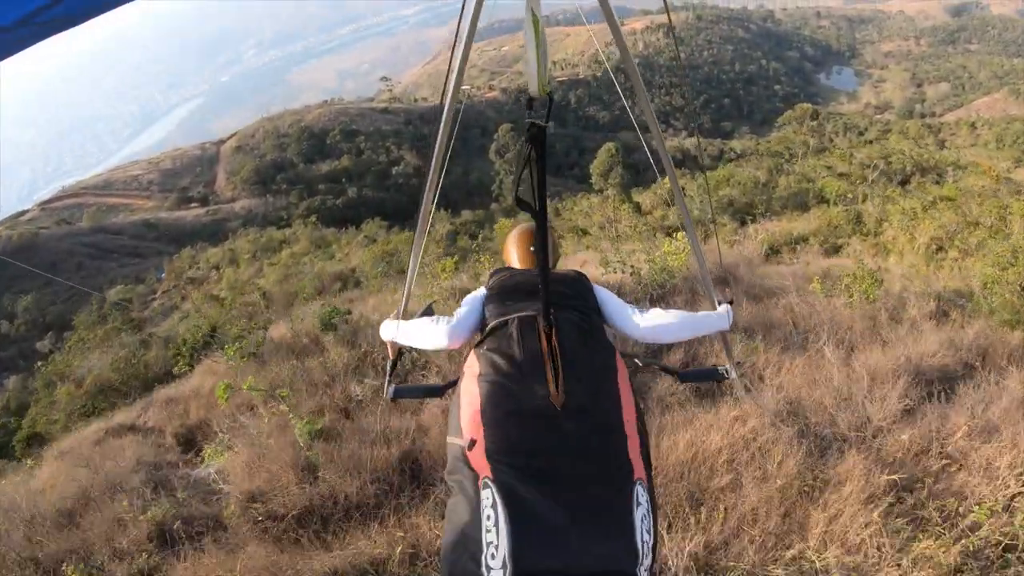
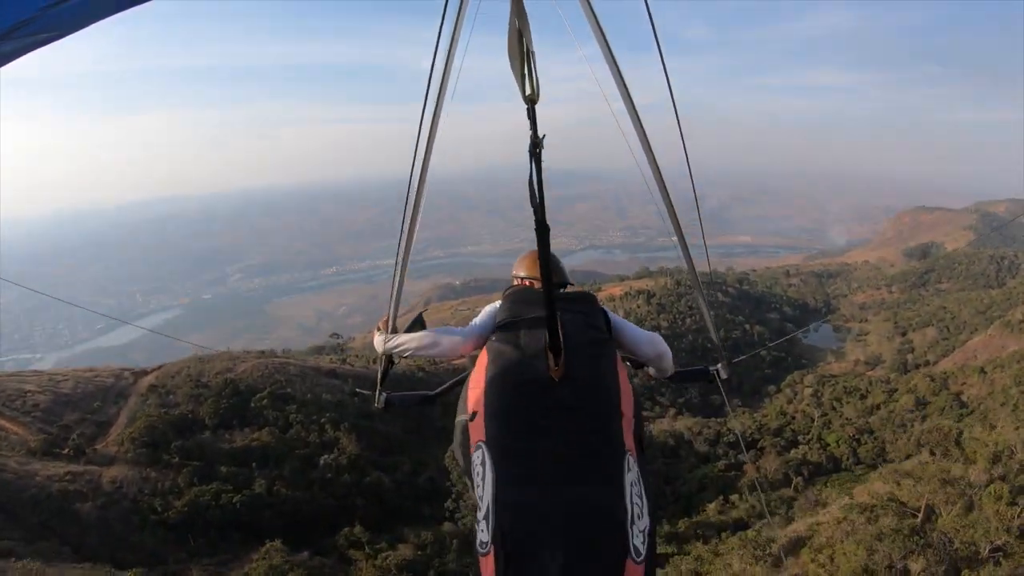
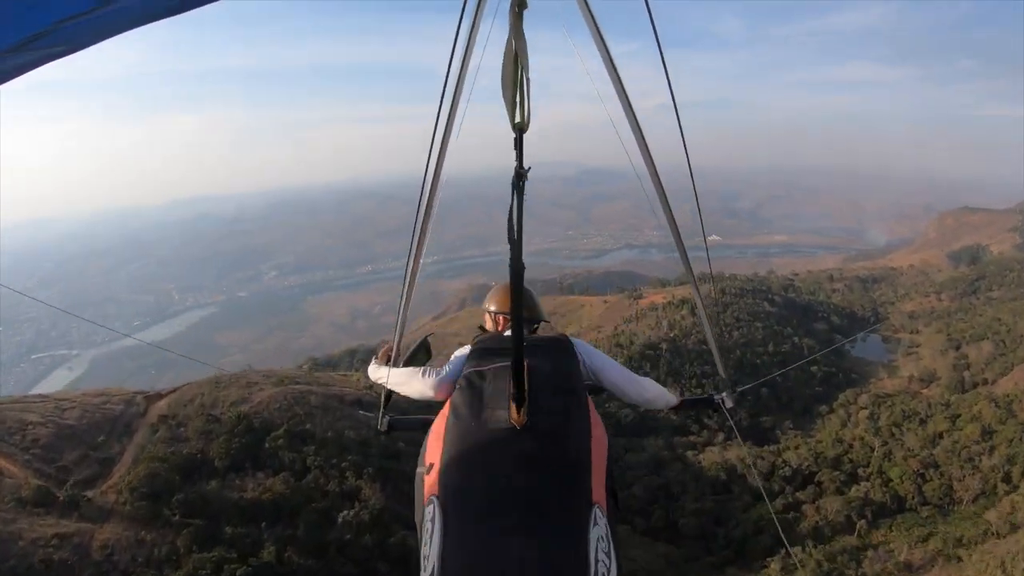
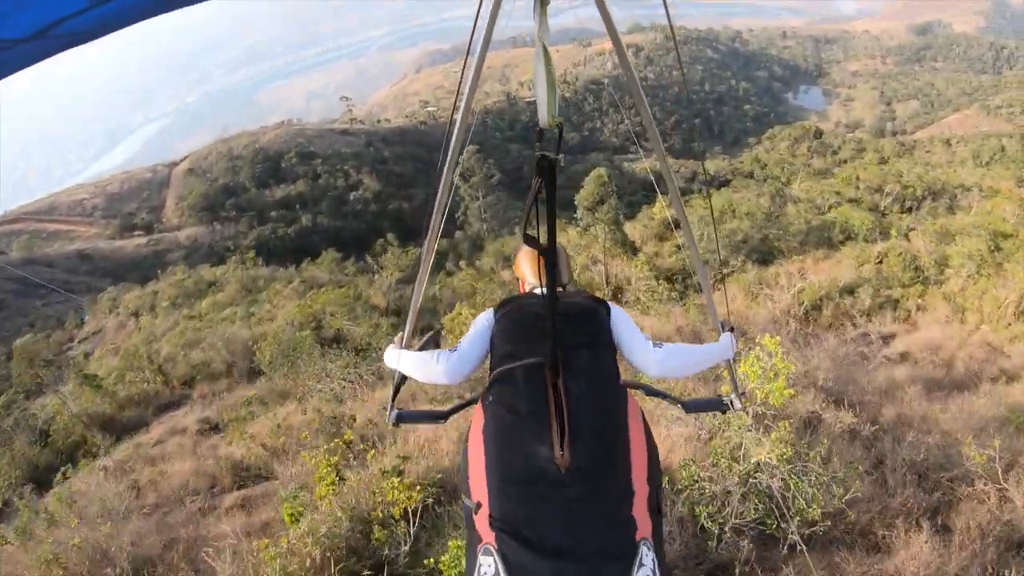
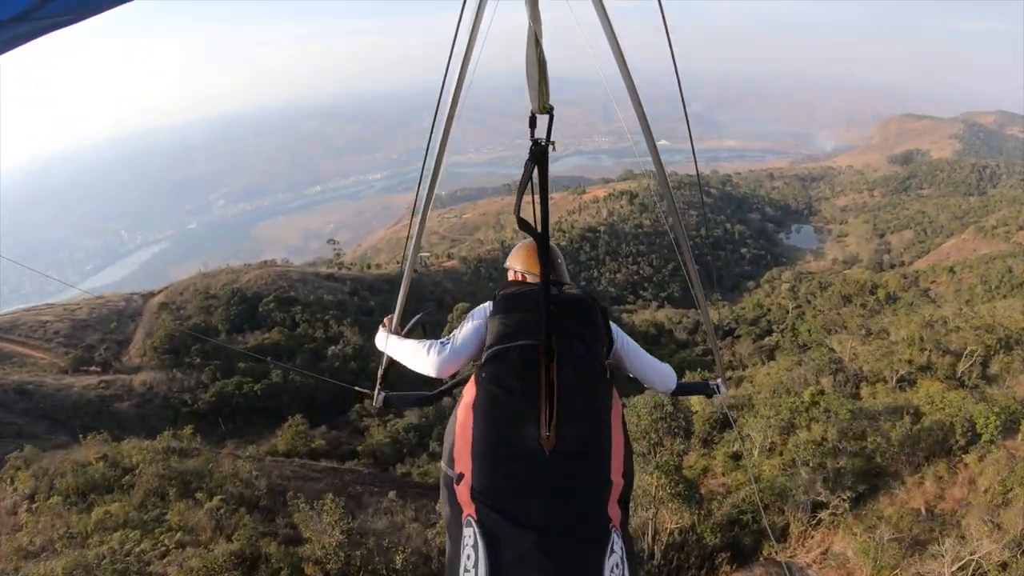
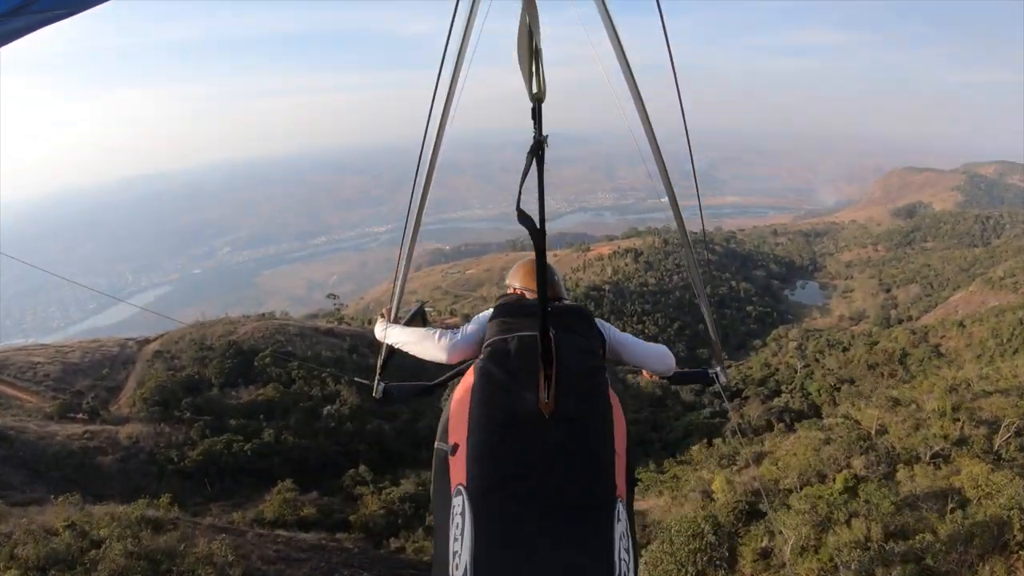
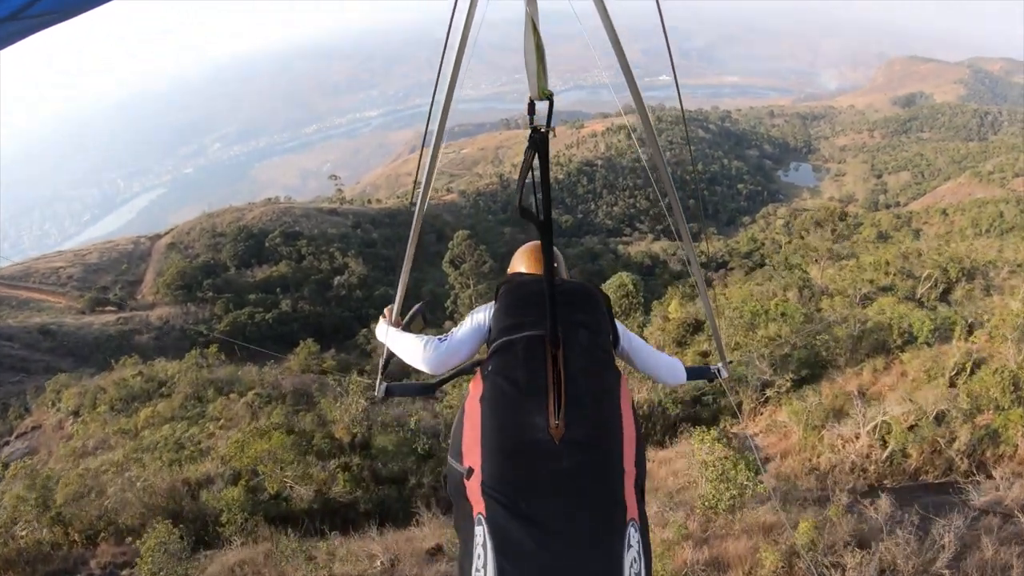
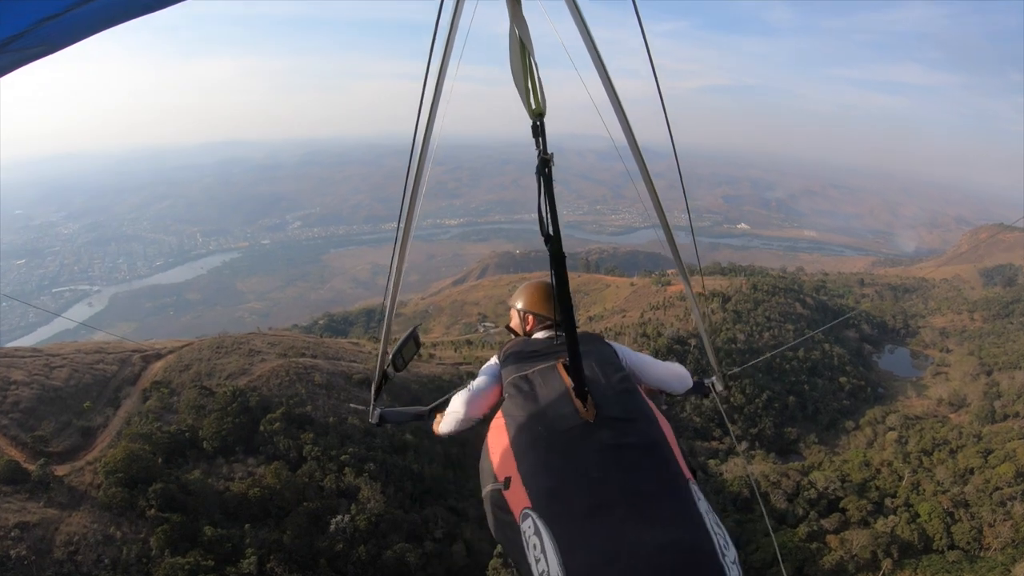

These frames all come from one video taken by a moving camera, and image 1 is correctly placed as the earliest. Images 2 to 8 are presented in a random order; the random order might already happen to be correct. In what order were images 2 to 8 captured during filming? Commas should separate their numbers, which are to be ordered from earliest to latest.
4, 7, 5, 6, 2, 3, 8
